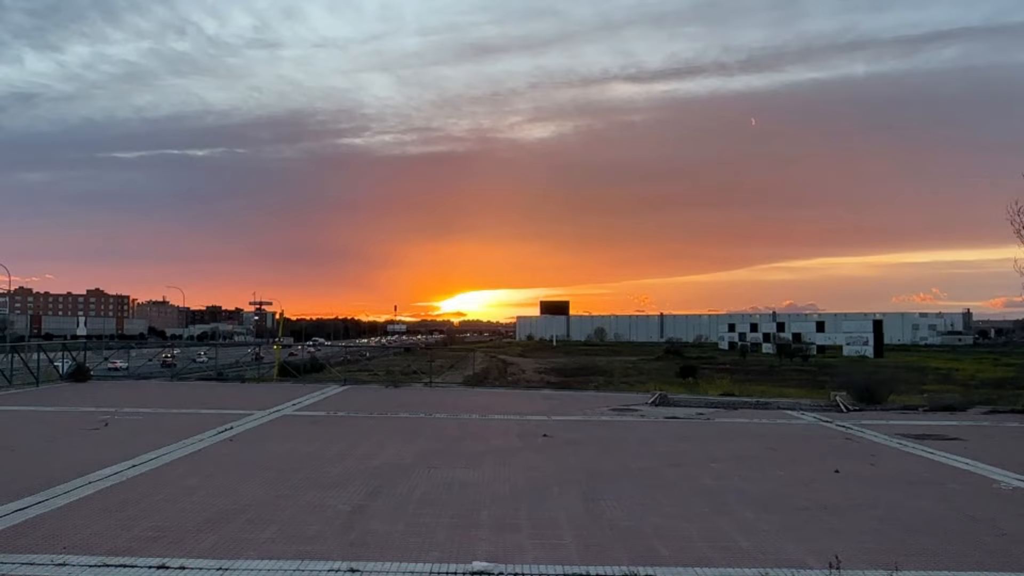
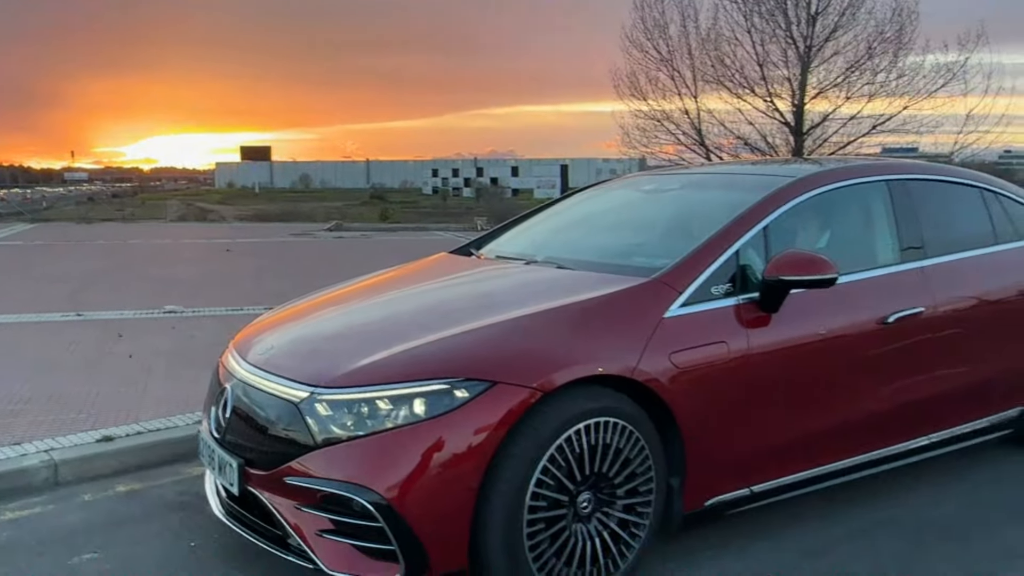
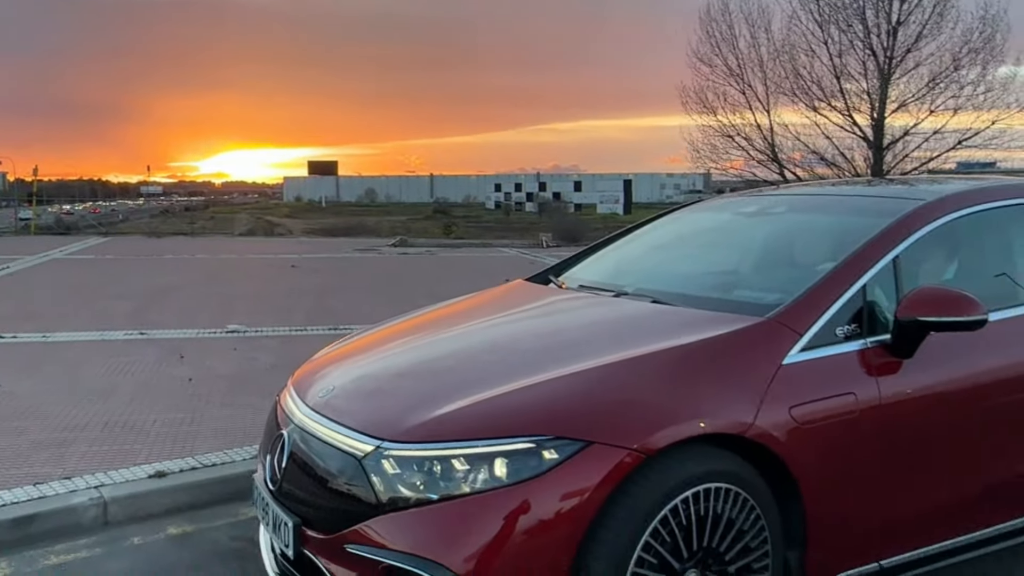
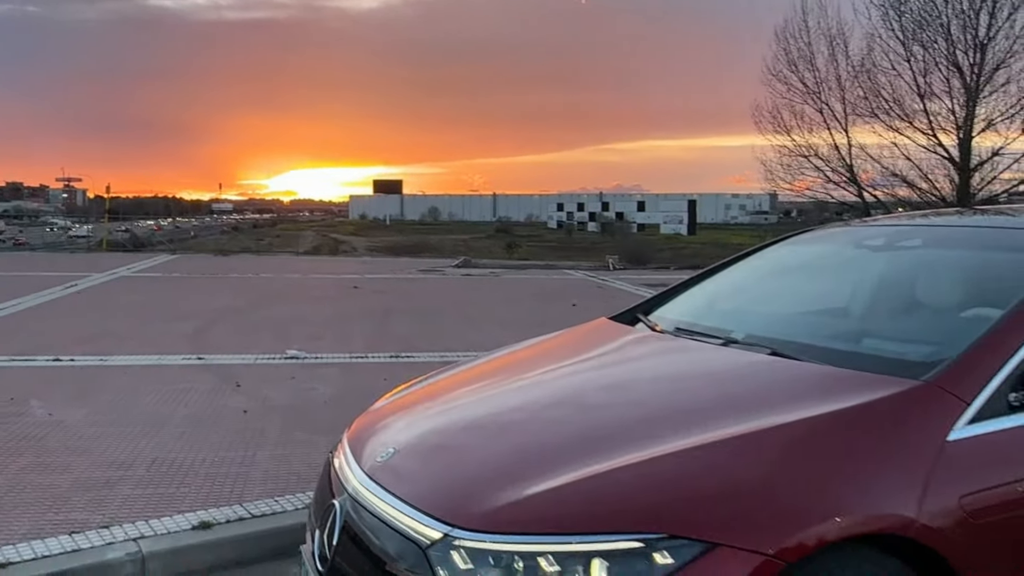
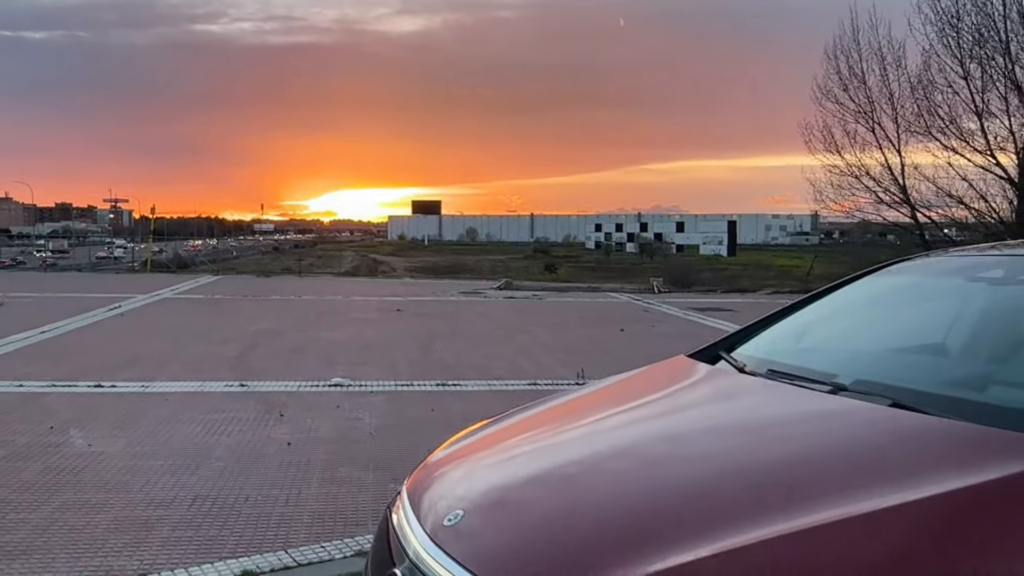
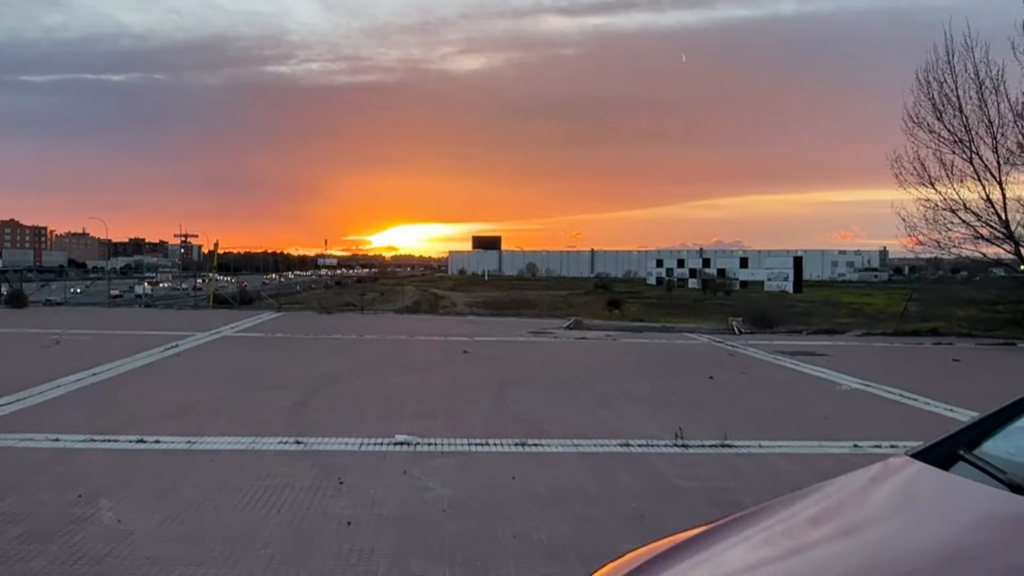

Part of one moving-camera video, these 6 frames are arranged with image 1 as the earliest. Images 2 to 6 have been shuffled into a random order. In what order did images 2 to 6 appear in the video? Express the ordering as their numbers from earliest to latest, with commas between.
6, 5, 4, 3, 2
